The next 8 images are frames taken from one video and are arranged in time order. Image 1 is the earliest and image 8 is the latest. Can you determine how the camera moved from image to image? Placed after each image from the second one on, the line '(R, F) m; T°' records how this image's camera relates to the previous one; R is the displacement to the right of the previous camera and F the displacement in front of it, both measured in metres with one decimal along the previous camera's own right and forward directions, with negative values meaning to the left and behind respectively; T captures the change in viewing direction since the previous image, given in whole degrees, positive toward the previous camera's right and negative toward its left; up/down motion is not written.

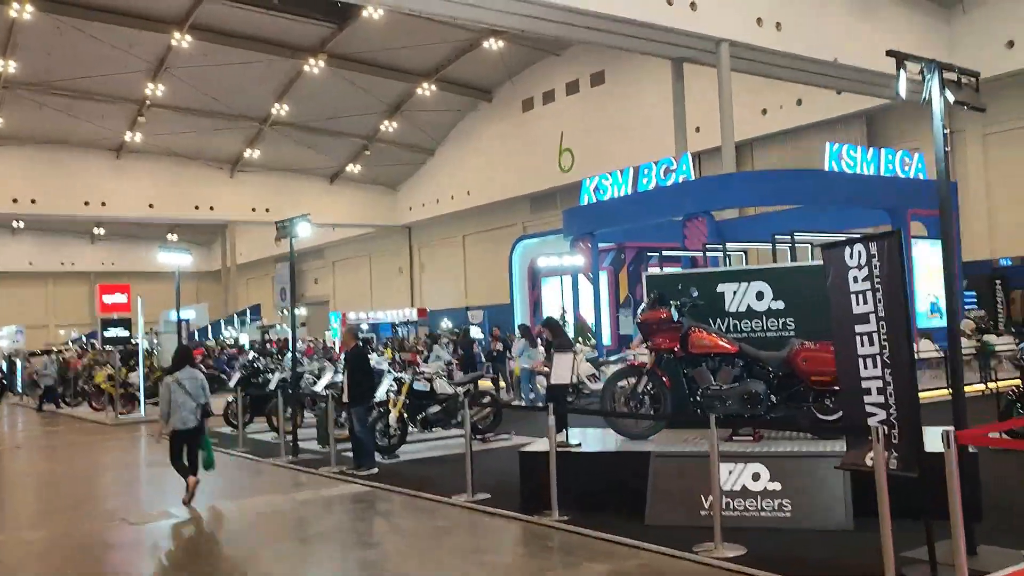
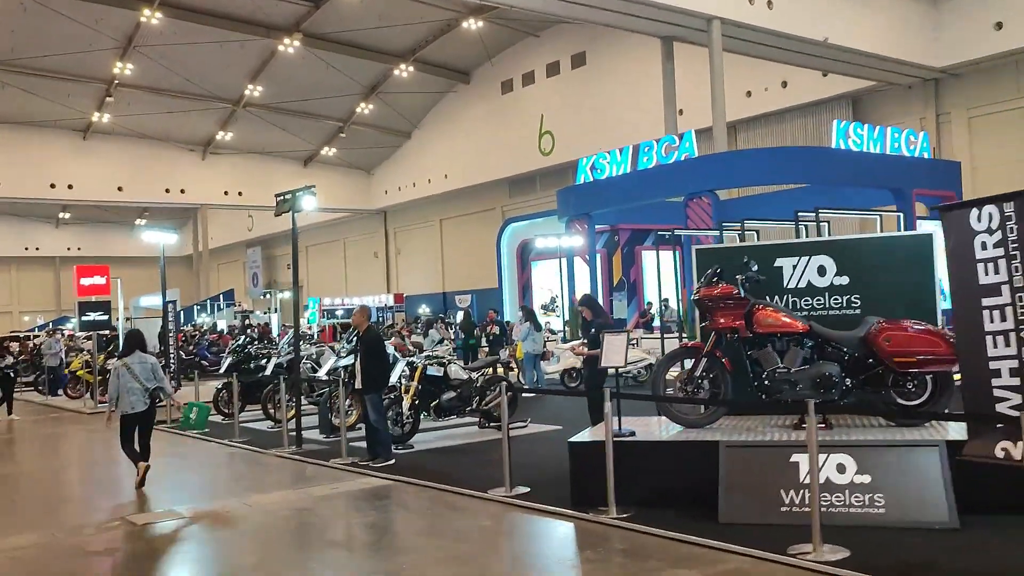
(-0.4, +0.5) m; +2°
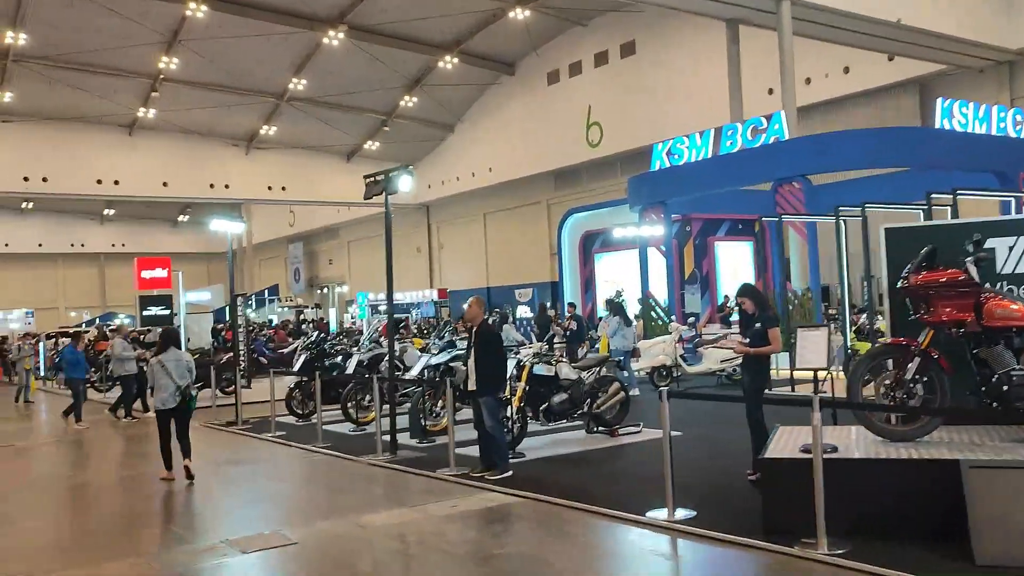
(-0.6, +0.8) m; -2°
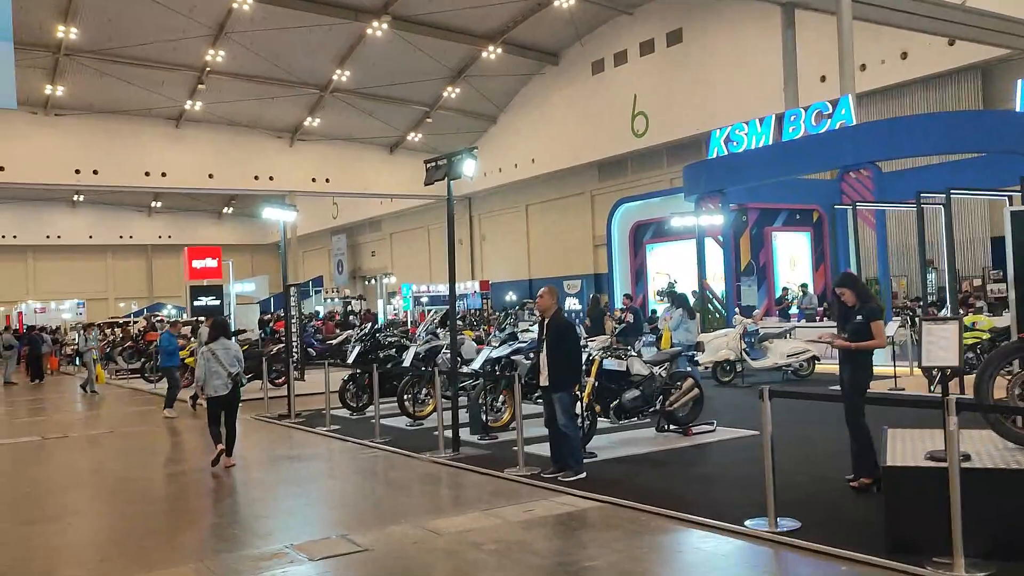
(-0.2, +0.4) m; -2°
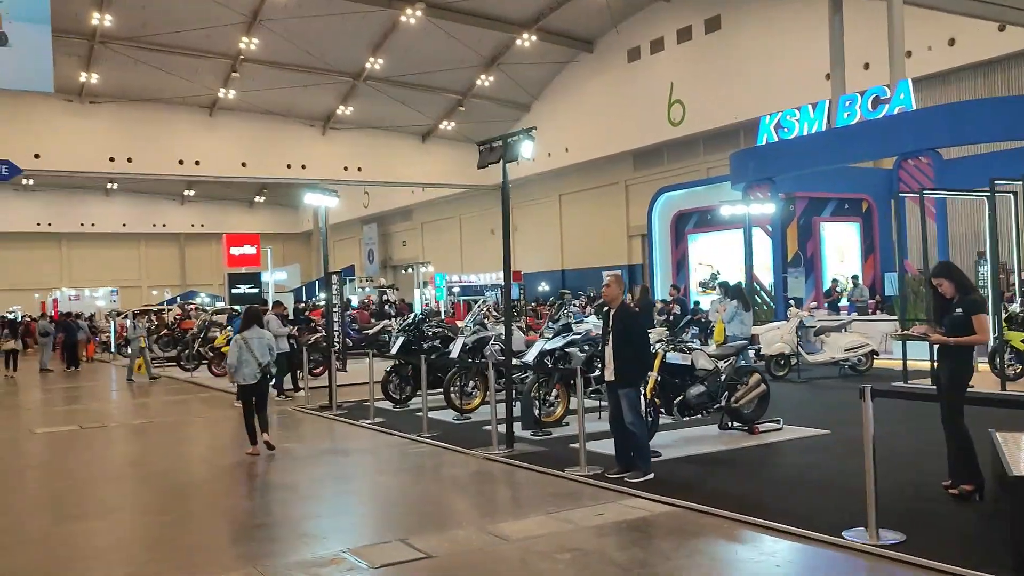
(-0.2, +0.3) m; -2°
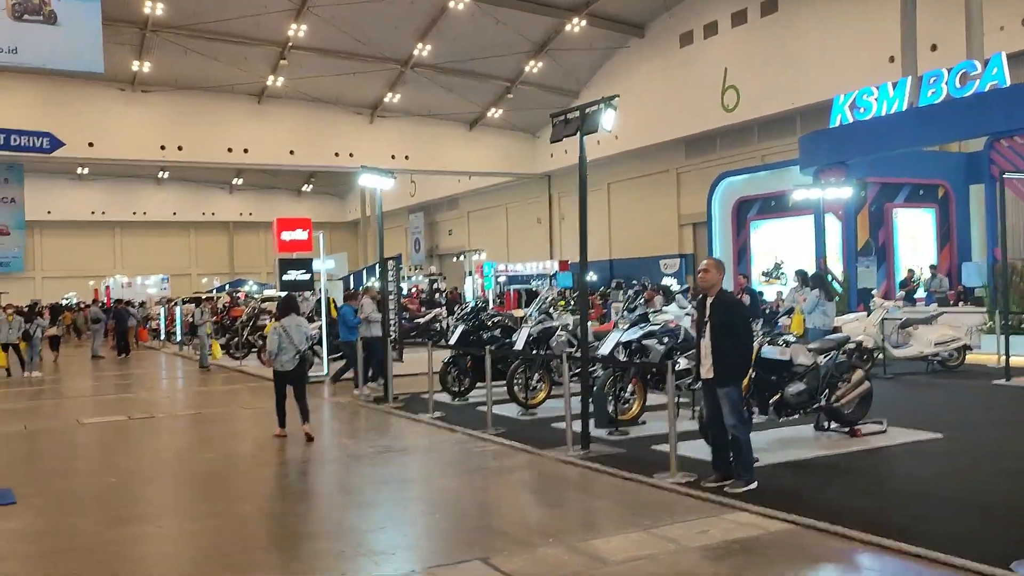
(-0.2, +0.6) m; -3°
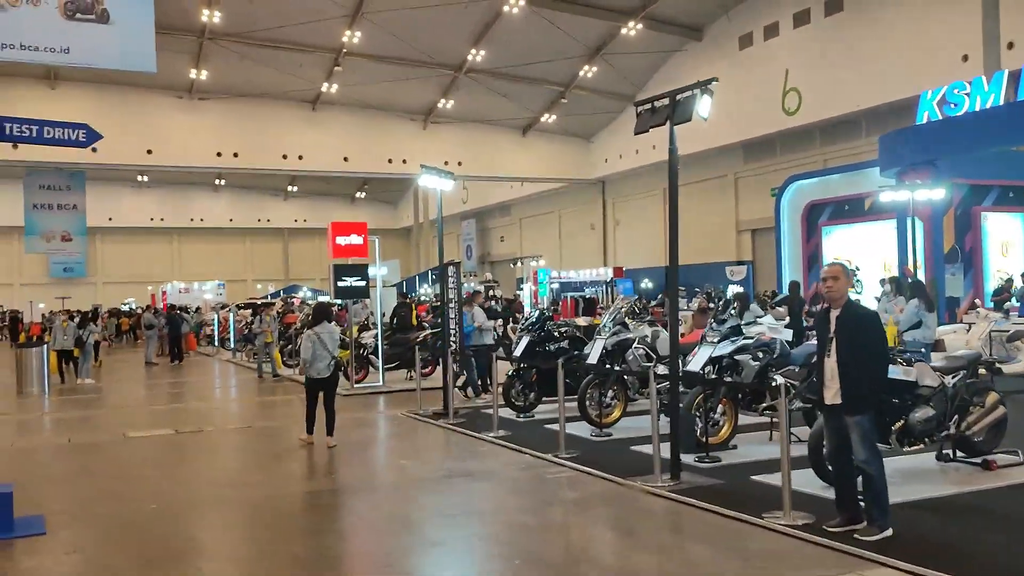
(-0.2, +0.6) m; -3°
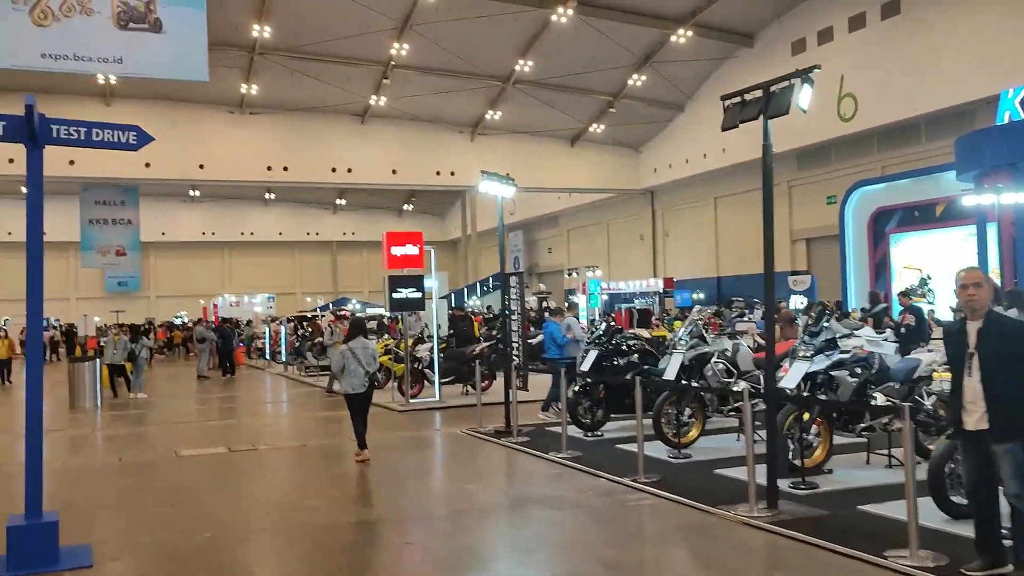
(-0.2, +0.4) m; -3°
